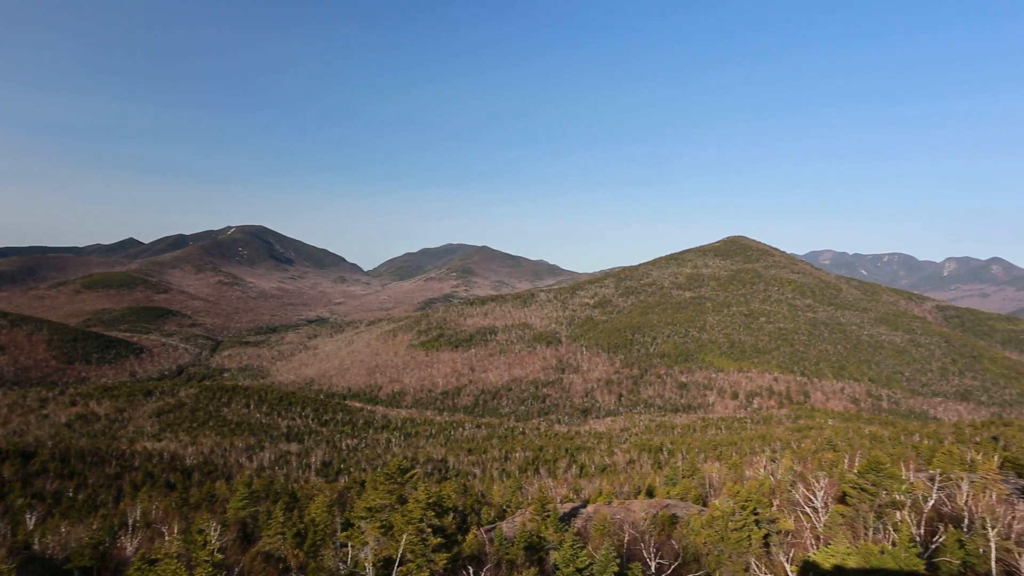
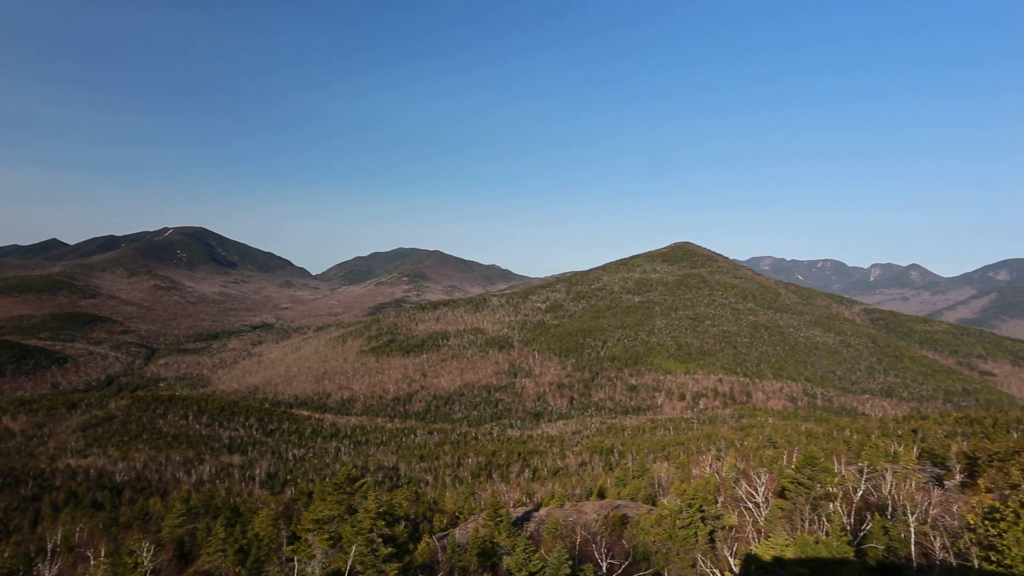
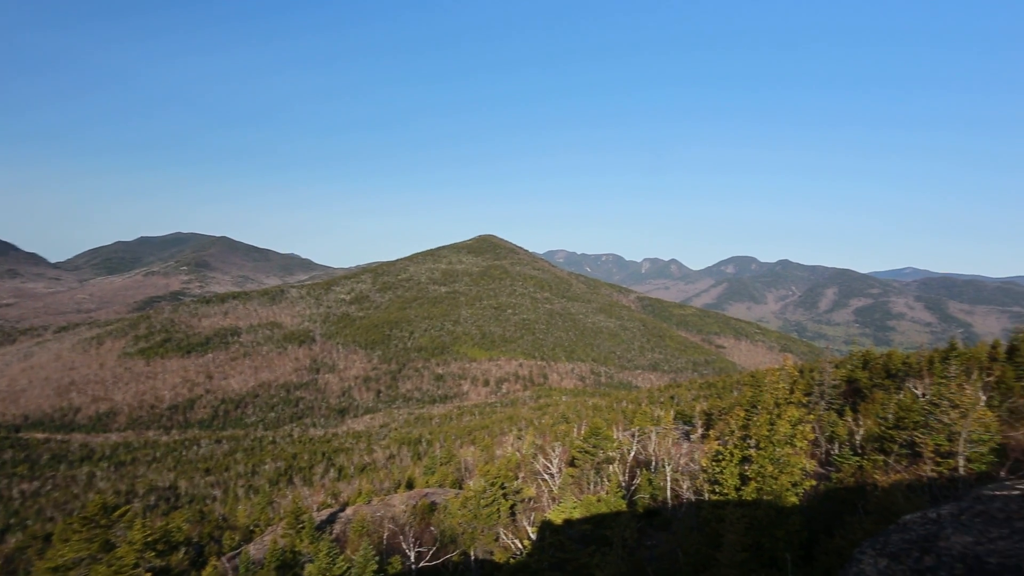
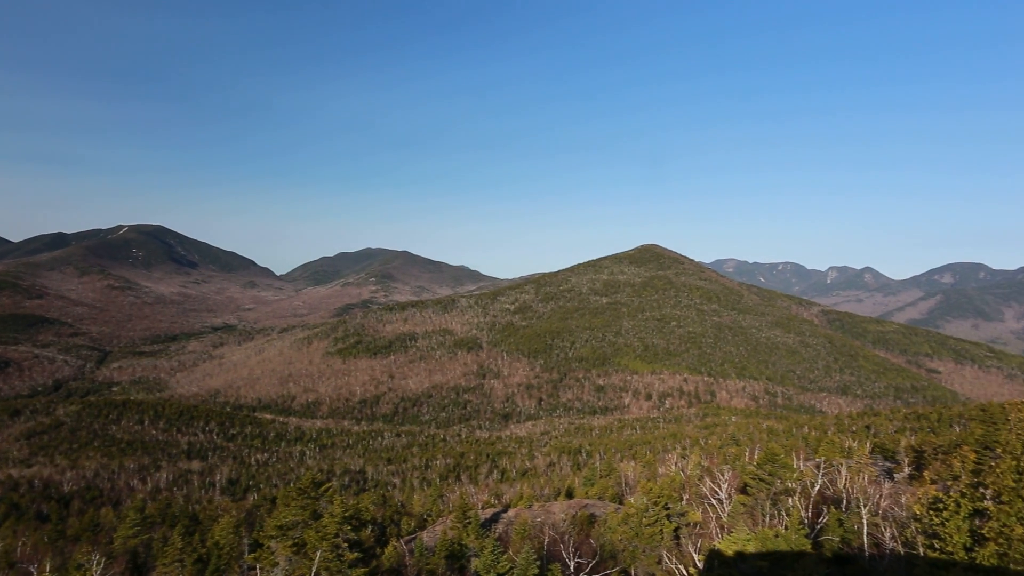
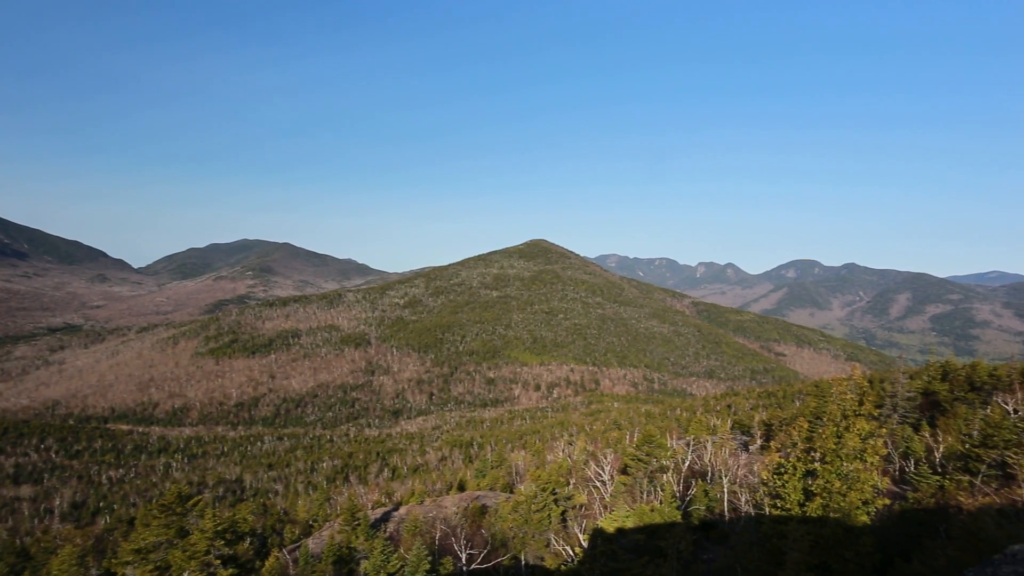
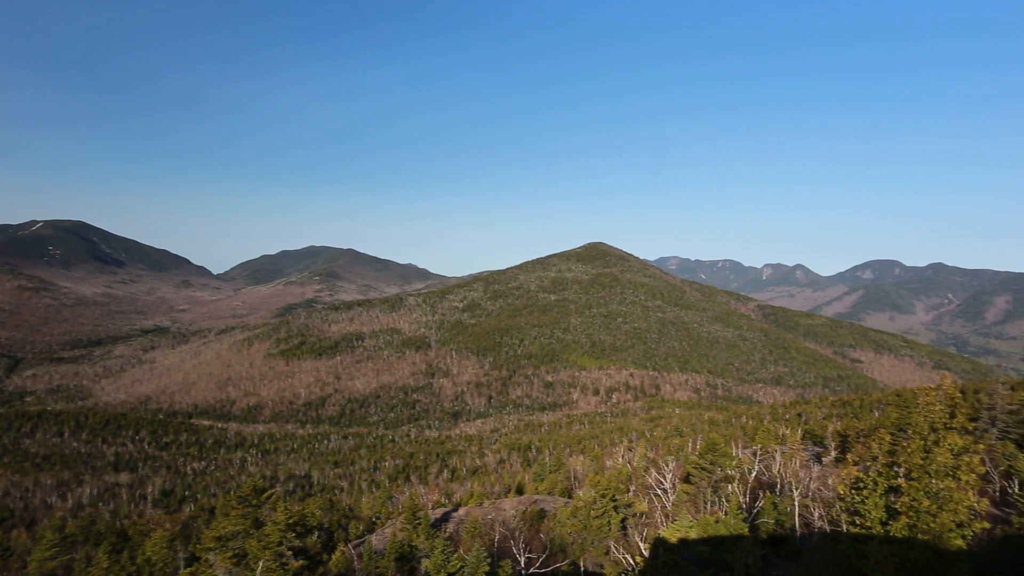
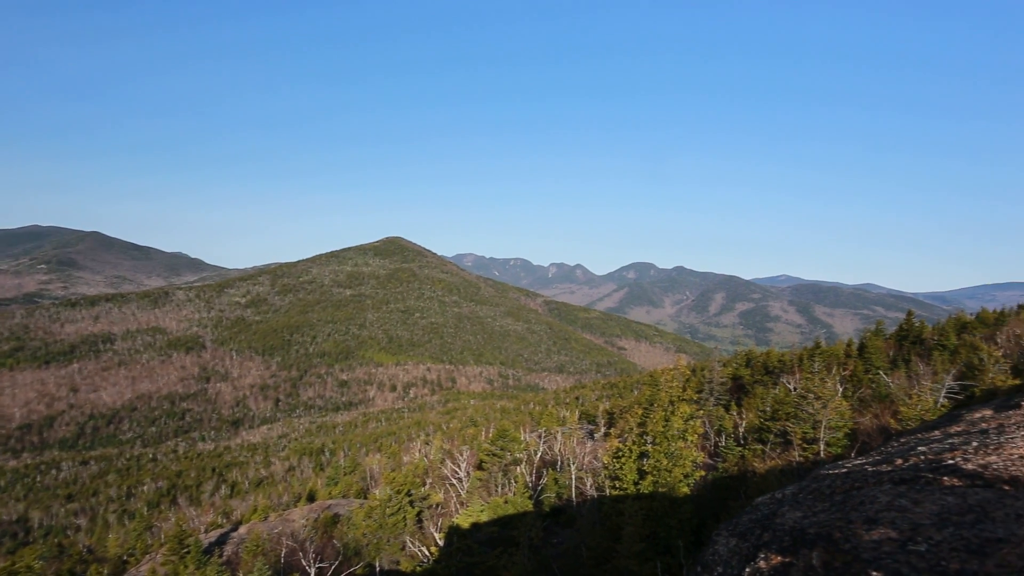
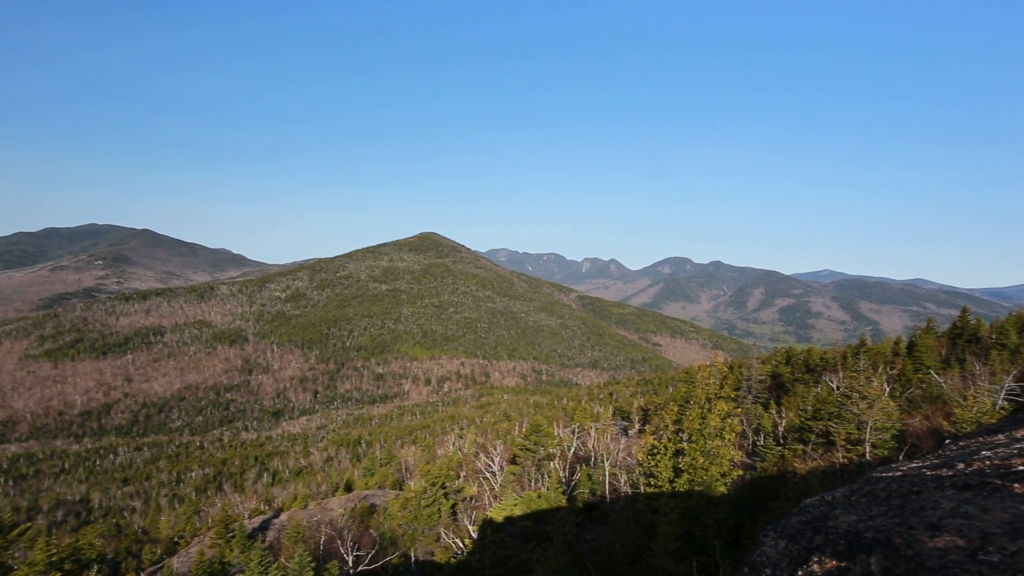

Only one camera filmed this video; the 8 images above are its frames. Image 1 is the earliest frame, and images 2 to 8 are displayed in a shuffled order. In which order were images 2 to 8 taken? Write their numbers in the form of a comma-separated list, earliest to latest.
2, 4, 6, 5, 3, 8, 7
